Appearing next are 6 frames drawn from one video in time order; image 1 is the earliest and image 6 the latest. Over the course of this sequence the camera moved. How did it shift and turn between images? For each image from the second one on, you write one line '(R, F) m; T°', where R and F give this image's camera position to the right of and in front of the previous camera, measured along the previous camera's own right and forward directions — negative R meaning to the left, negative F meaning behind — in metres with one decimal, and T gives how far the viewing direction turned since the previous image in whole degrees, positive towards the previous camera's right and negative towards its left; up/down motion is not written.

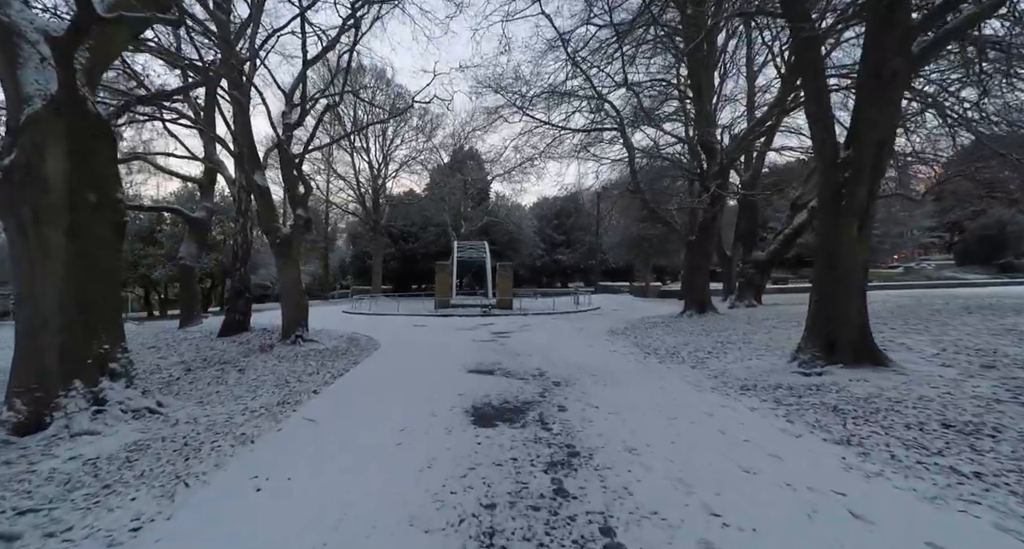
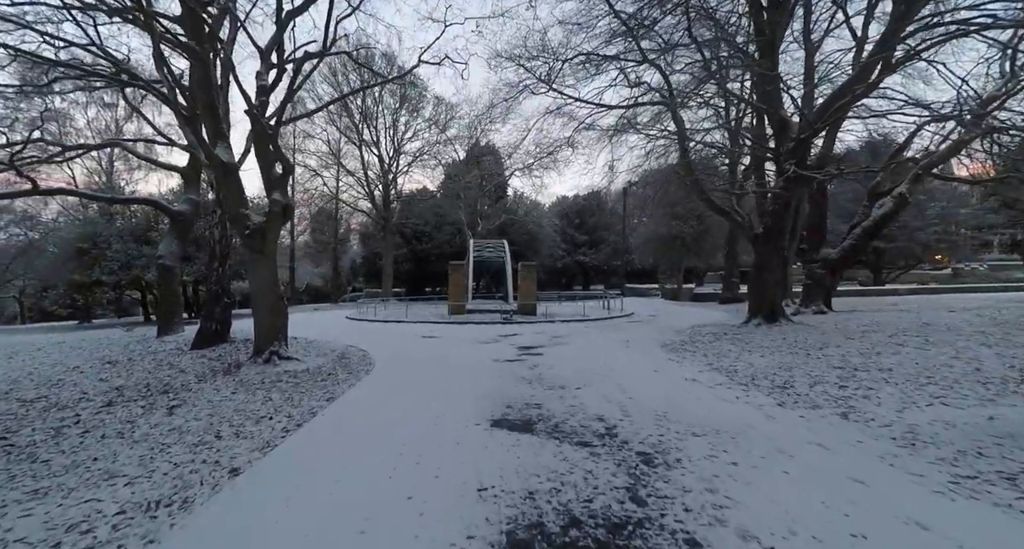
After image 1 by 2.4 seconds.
(-0.3, +2.3) m; -2°
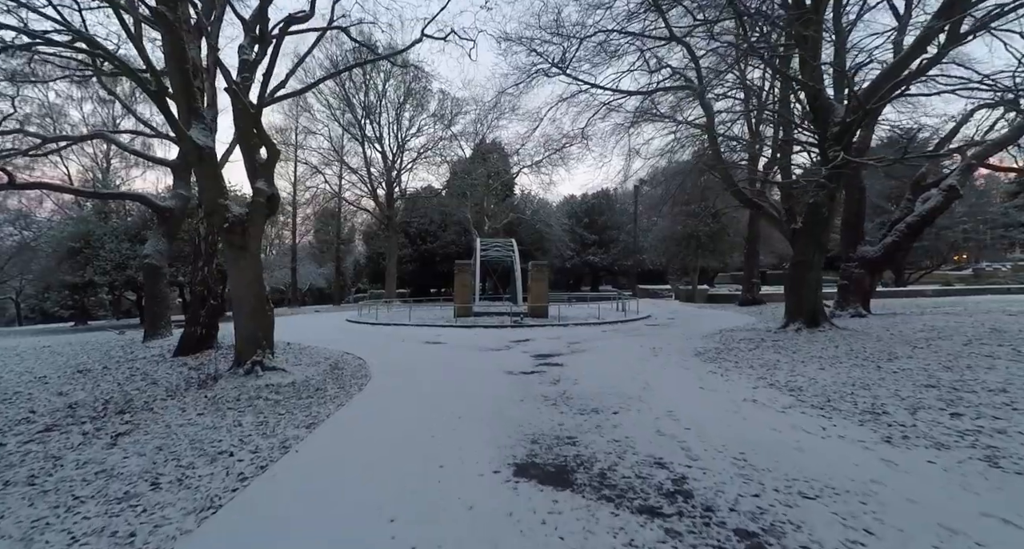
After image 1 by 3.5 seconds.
(-0.2, +1.1) m; -1°
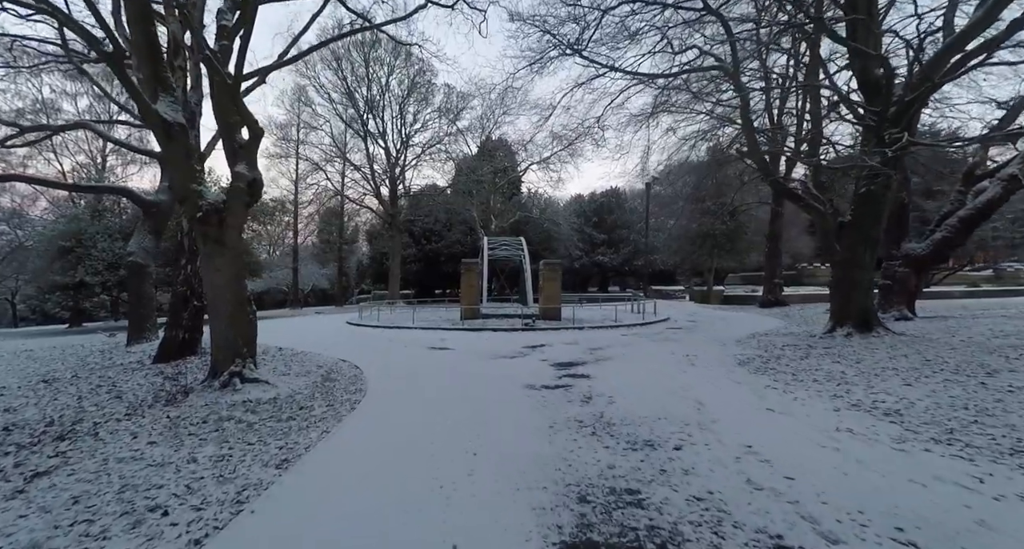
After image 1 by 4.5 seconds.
(-0.2, +1.1) m; -1°
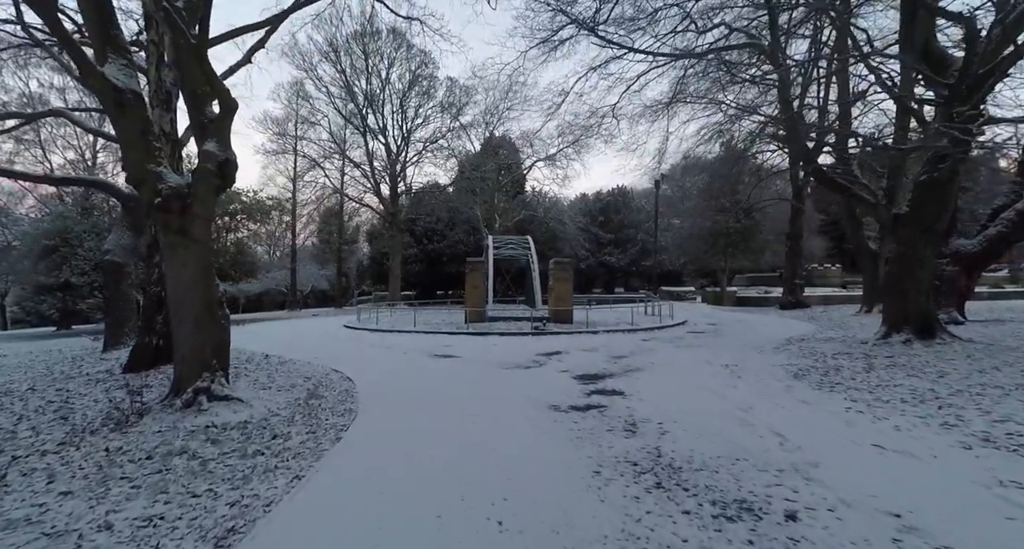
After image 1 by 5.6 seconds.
(-0.2, +1.1) m; 0°
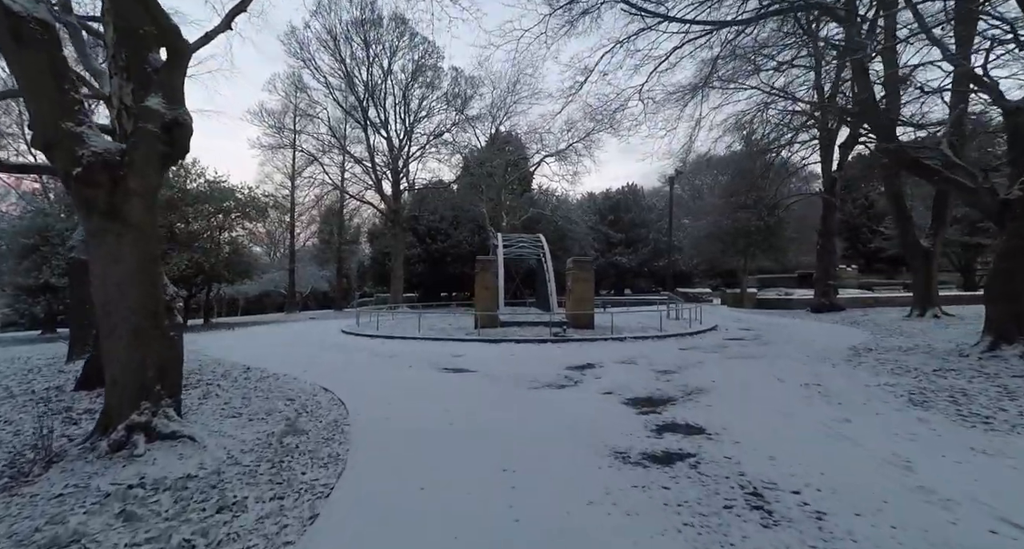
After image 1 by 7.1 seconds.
(-0.4, +1.4) m; 0°
